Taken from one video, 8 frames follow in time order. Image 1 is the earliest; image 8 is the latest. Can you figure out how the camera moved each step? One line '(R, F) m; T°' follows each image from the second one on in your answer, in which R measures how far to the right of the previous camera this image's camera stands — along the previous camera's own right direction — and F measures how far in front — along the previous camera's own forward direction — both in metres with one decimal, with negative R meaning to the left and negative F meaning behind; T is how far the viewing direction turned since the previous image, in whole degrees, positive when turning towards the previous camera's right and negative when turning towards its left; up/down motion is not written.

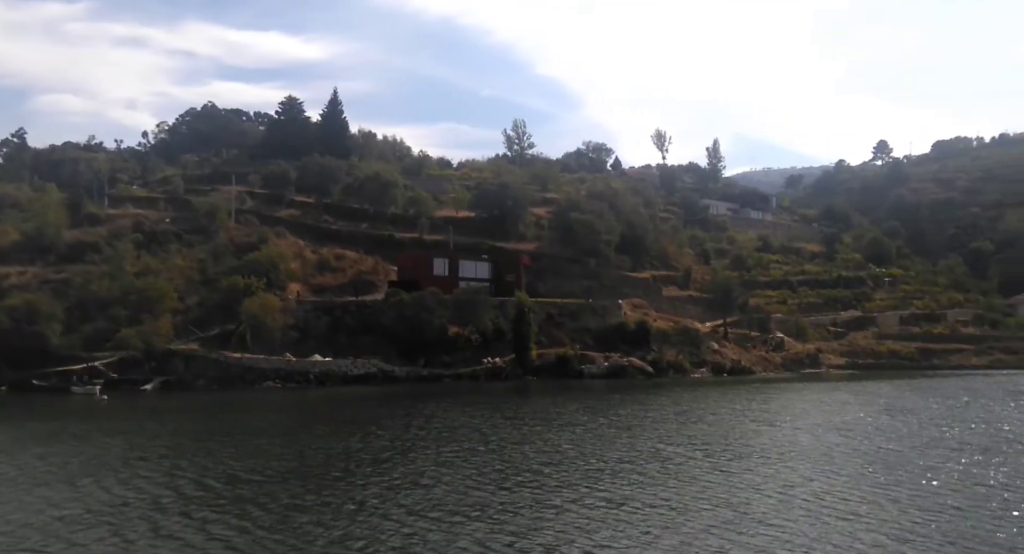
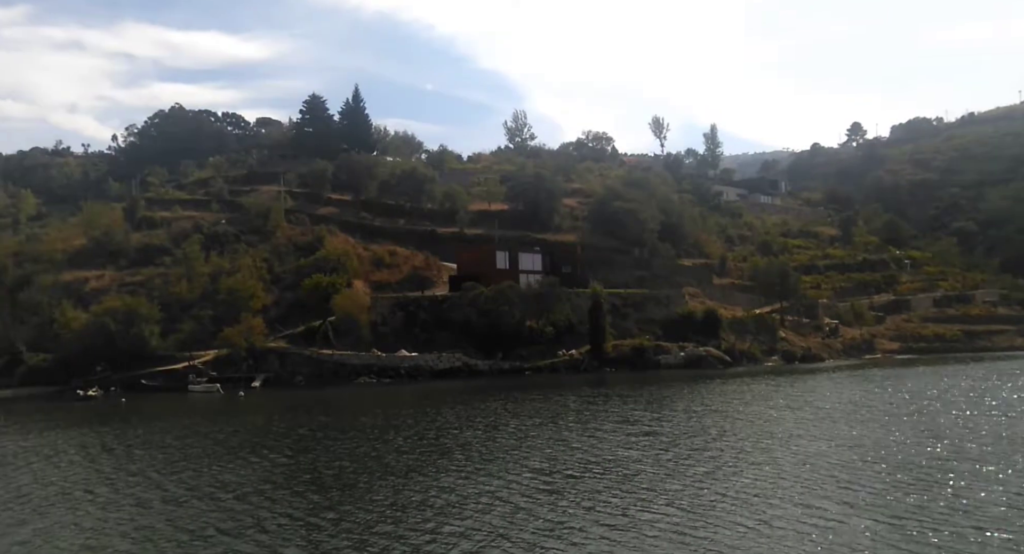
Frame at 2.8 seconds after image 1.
(-9.1, -0.3) m; +3°
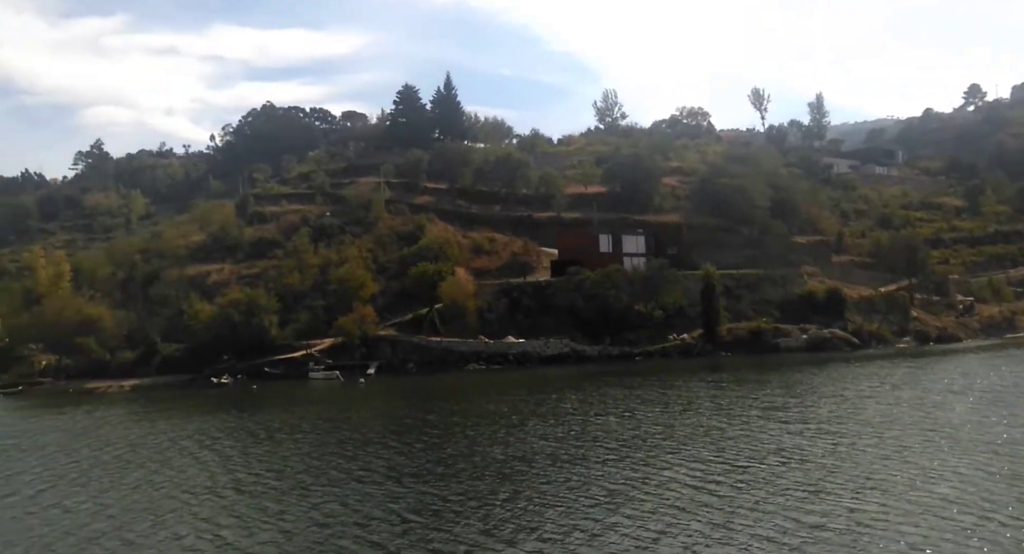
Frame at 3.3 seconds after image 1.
(-2.0, +0.9) m; -7°
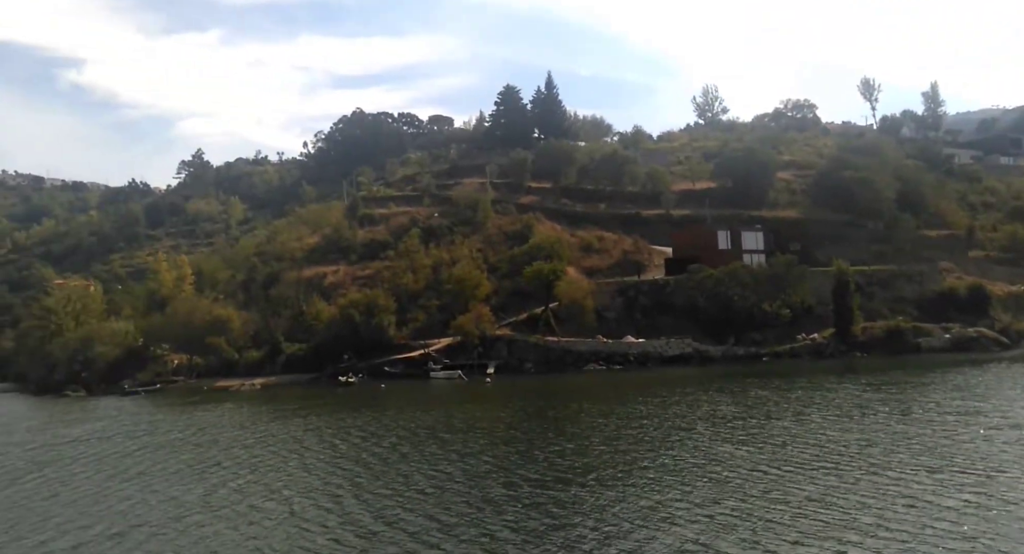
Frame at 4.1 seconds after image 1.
(-3.4, +0.5) m; -7°
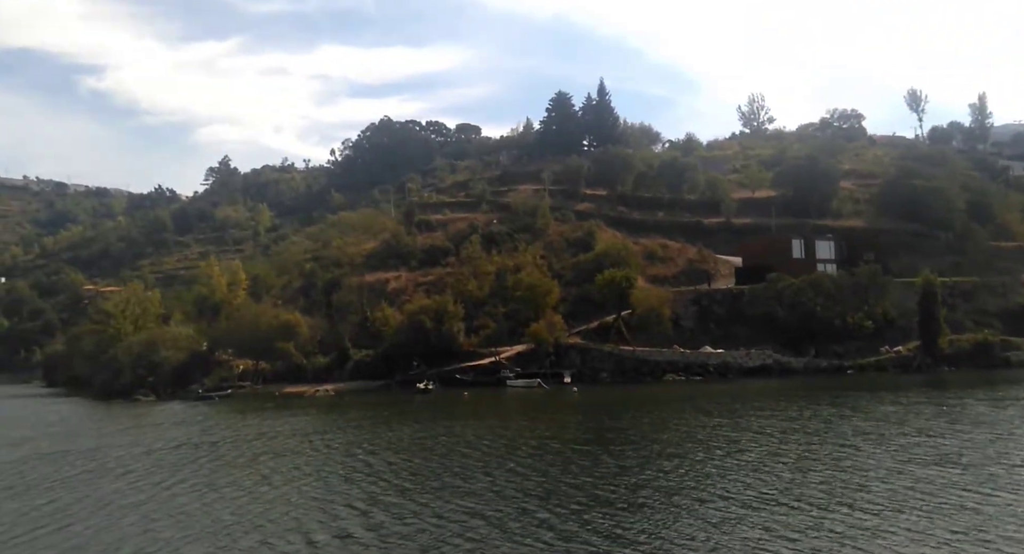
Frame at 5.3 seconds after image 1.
(-4.9, +0.7) m; -2°
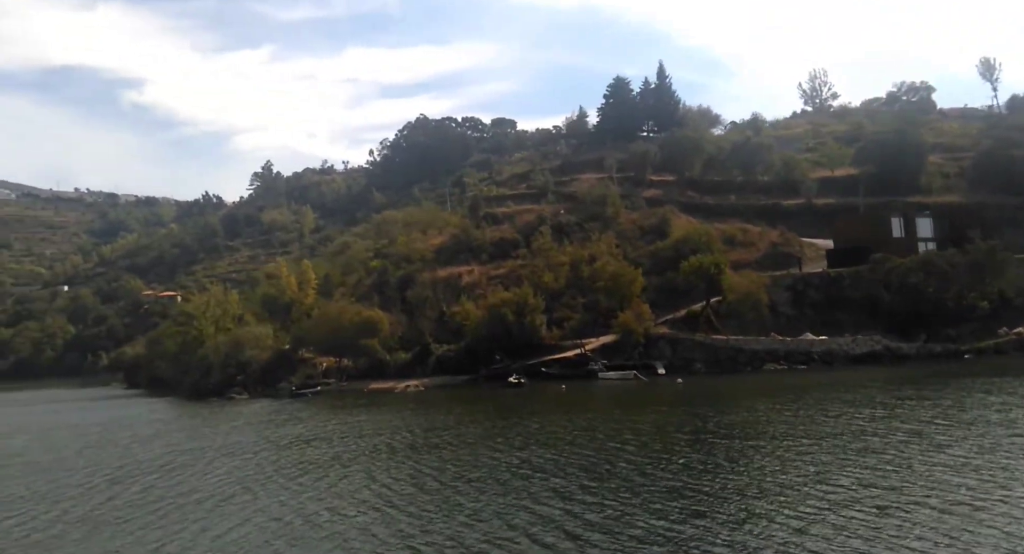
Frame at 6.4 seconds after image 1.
(-4.1, +2.0) m; -3°
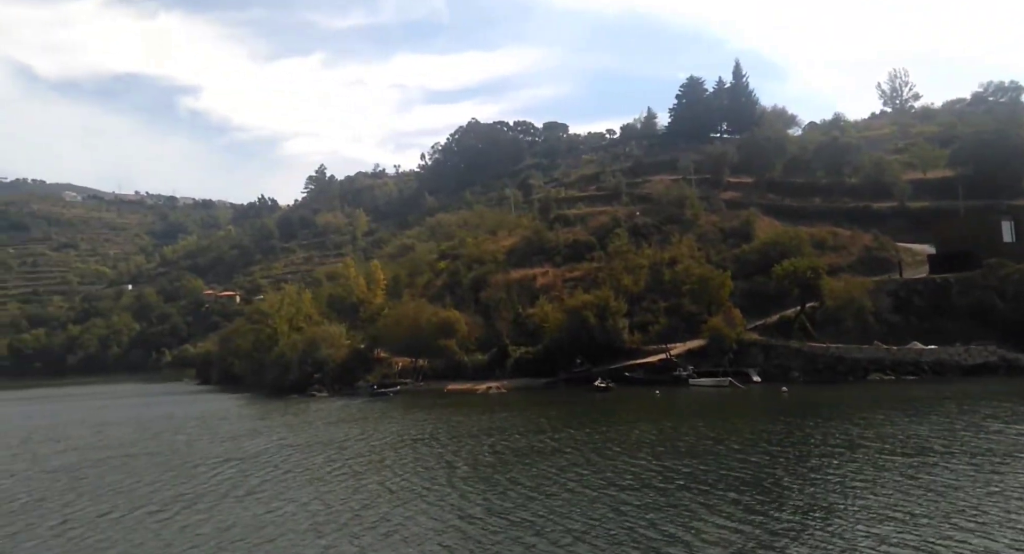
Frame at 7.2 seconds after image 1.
(-3.4, +1.4) m; -4°
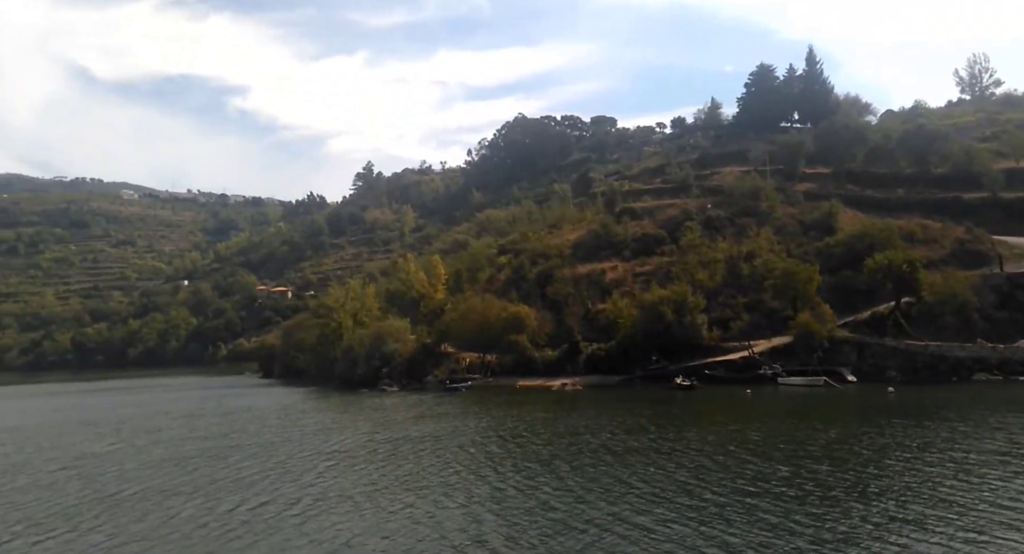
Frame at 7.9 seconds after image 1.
(-2.8, +1.5) m; -4°
